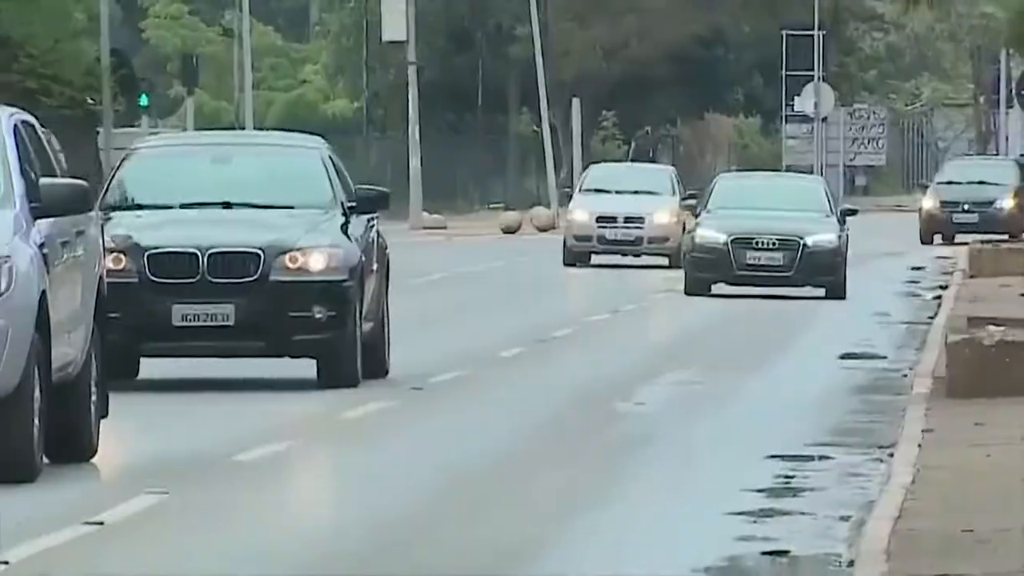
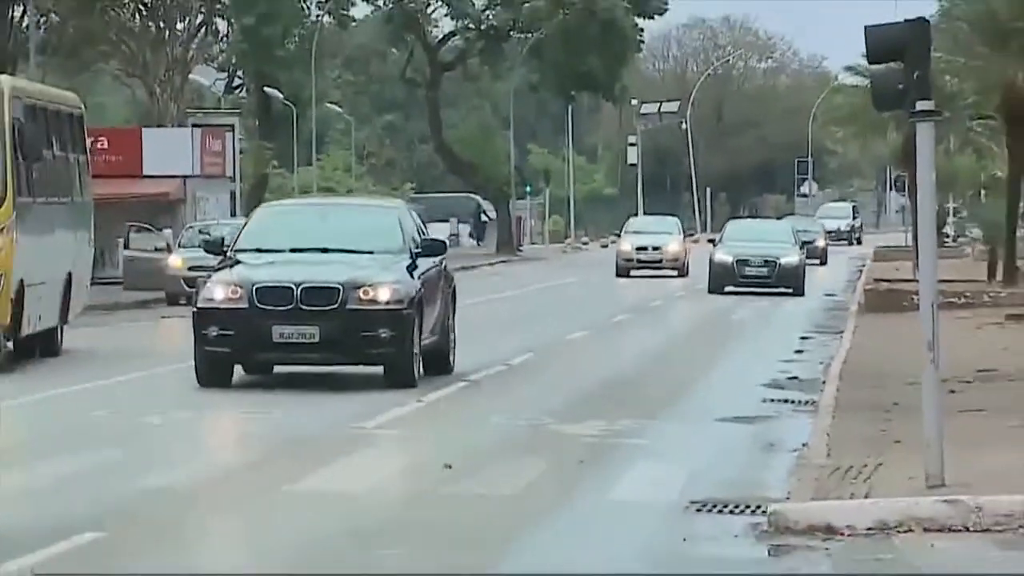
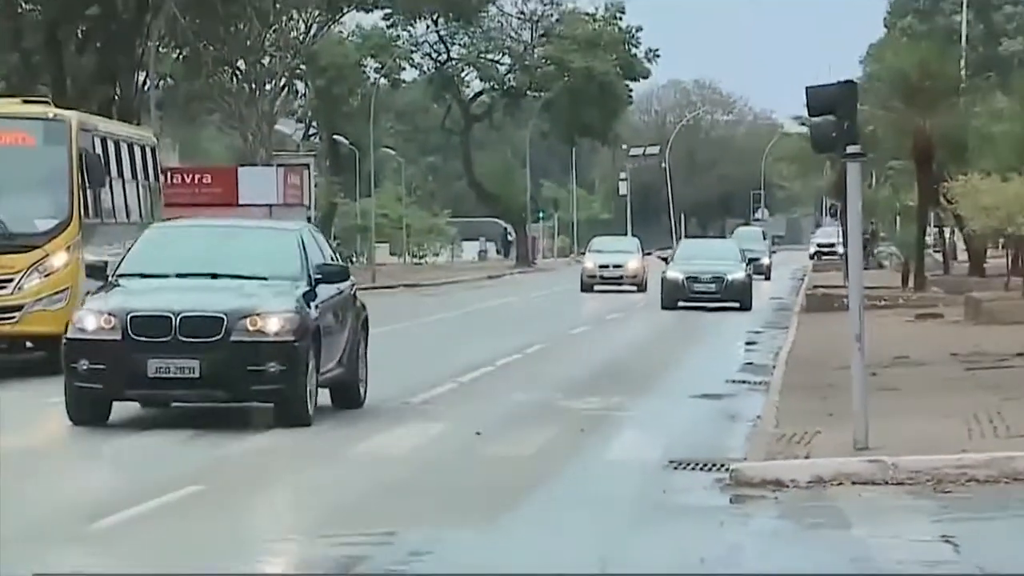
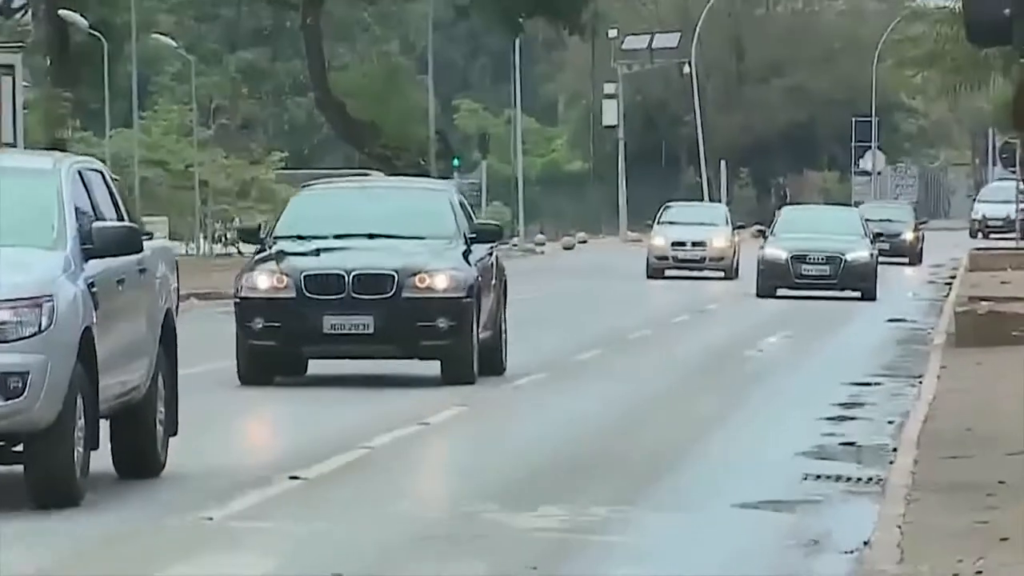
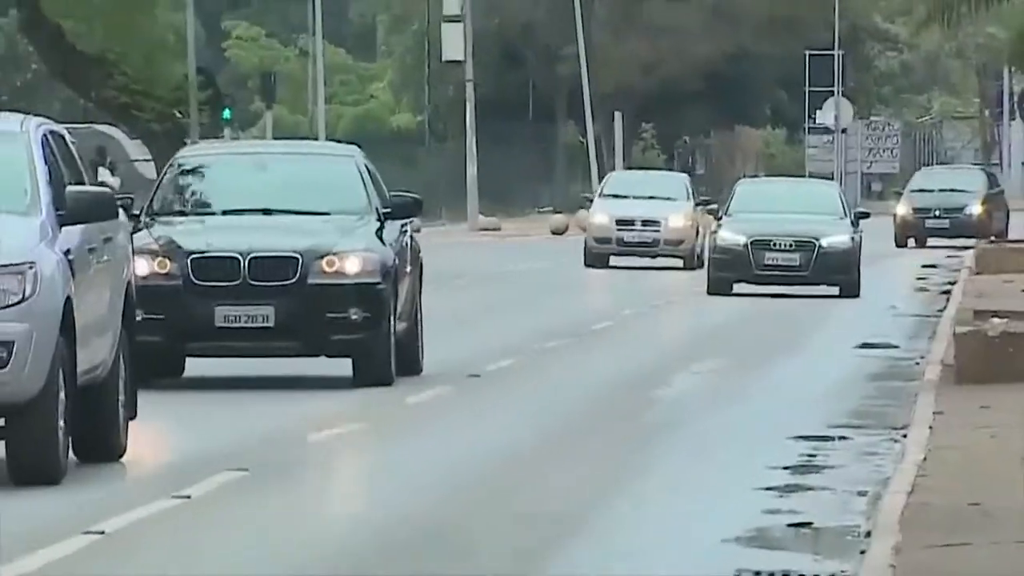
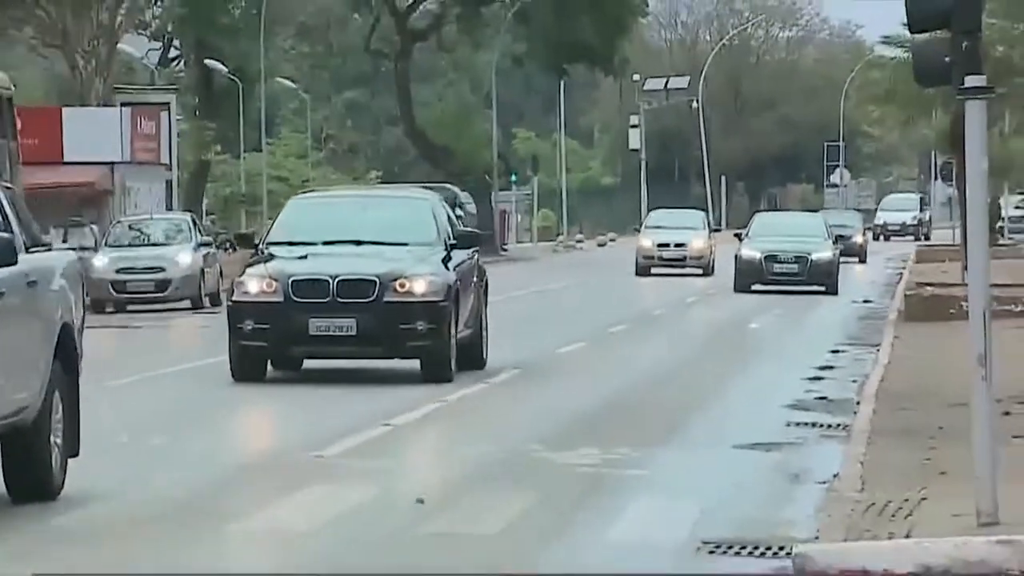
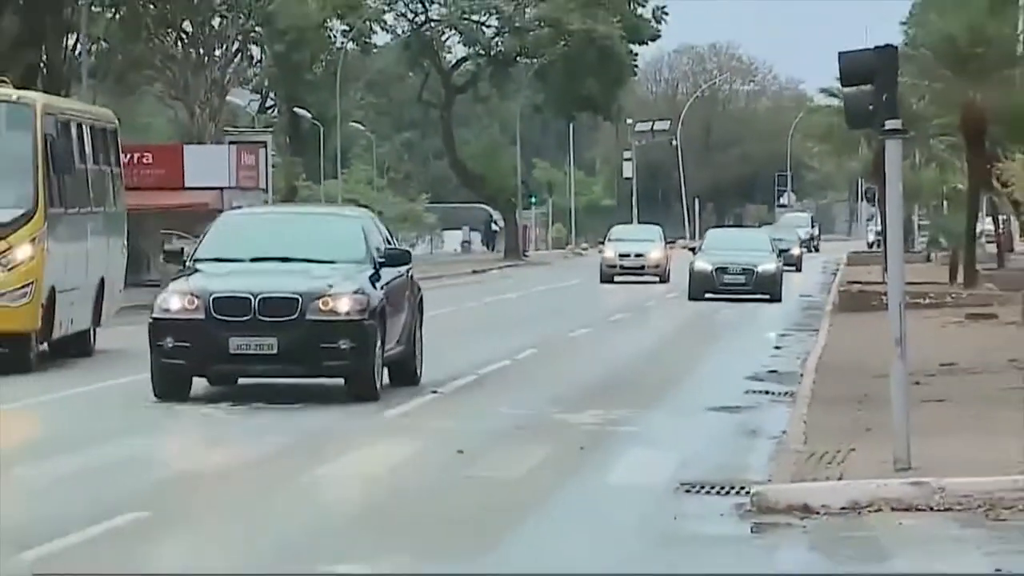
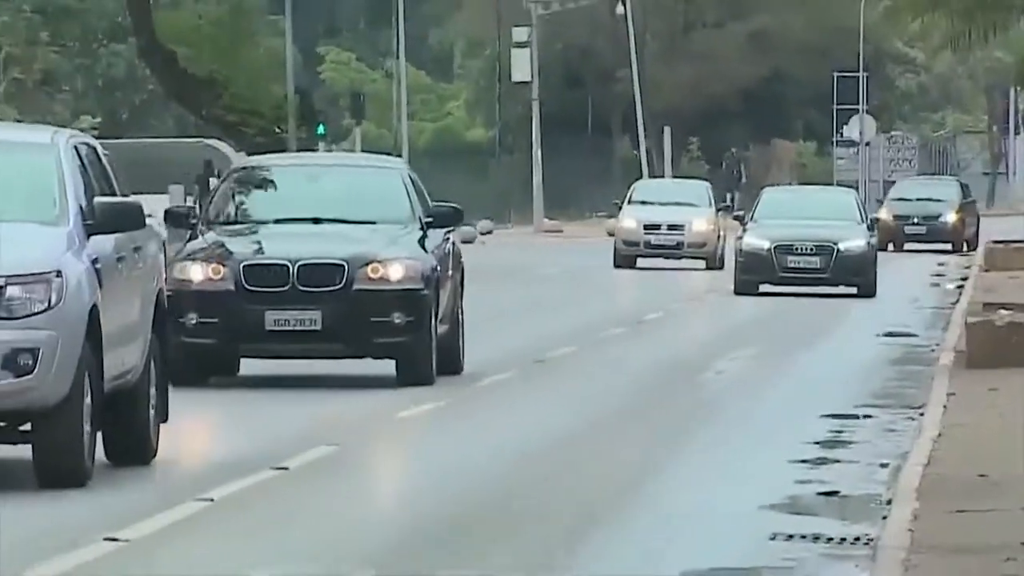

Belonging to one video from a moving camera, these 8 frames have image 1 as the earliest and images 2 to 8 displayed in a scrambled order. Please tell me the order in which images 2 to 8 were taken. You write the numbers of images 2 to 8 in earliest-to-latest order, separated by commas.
5, 8, 4, 6, 2, 7, 3
